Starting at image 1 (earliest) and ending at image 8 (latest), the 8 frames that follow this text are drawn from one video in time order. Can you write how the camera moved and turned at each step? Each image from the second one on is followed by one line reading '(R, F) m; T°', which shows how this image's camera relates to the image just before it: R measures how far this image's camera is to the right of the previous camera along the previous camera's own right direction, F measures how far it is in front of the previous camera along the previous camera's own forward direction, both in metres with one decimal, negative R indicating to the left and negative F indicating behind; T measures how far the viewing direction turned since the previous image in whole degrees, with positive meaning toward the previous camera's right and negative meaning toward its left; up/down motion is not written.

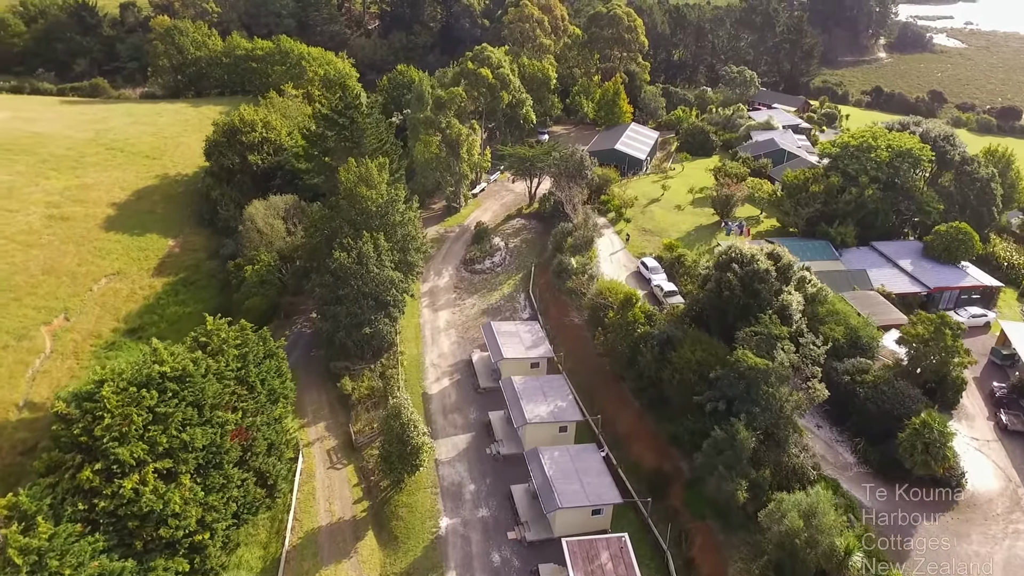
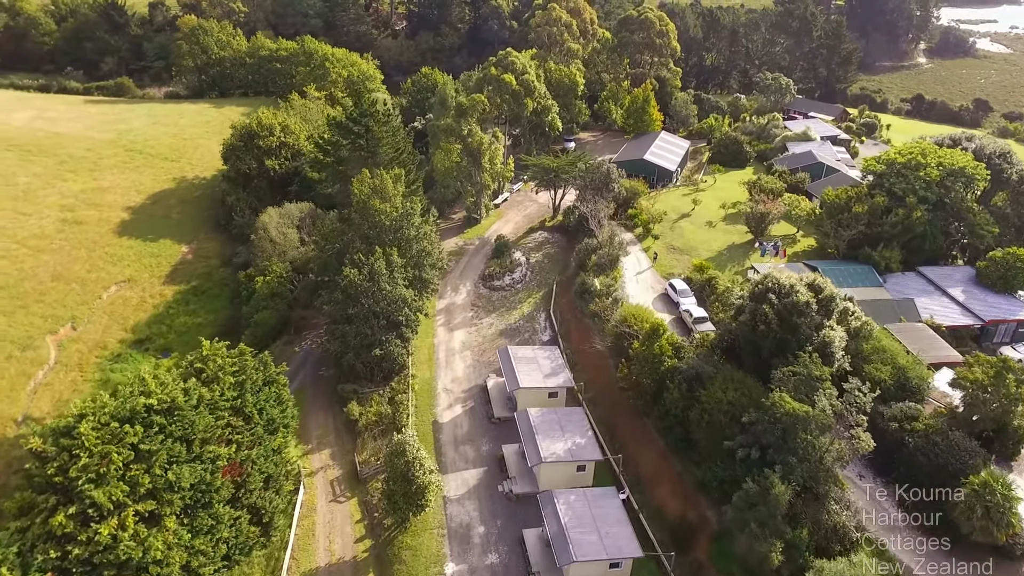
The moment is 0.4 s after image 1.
(+0.3, +2.3) m; -2°
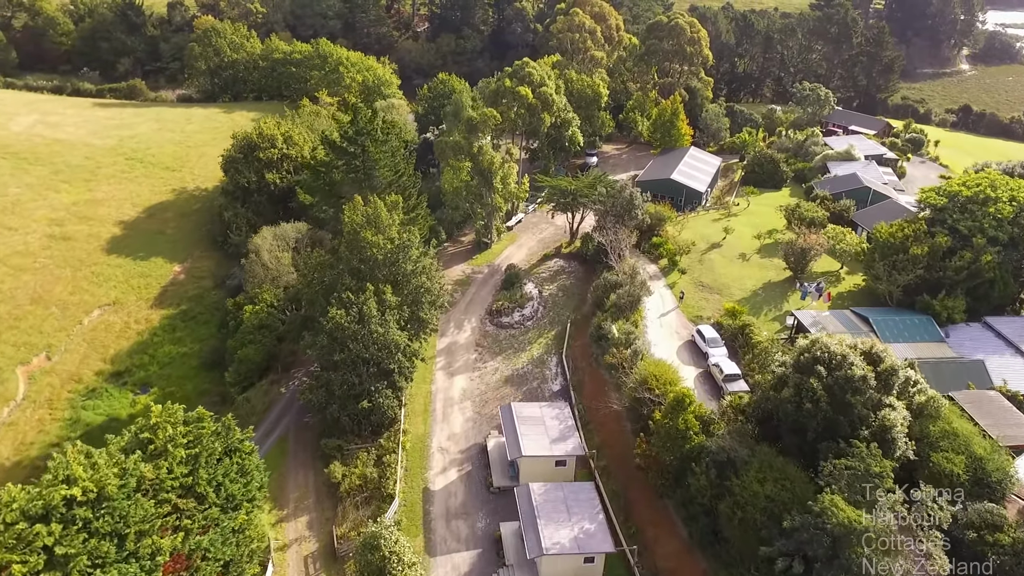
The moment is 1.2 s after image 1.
(+0.8, +4.4) m; -2°
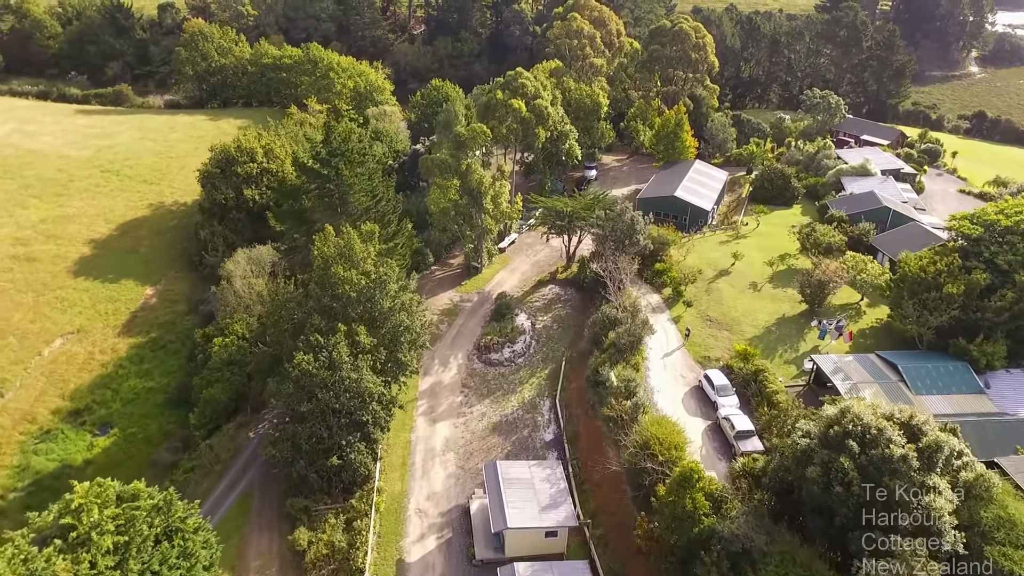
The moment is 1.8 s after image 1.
(+0.6, +3.4) m; 0°
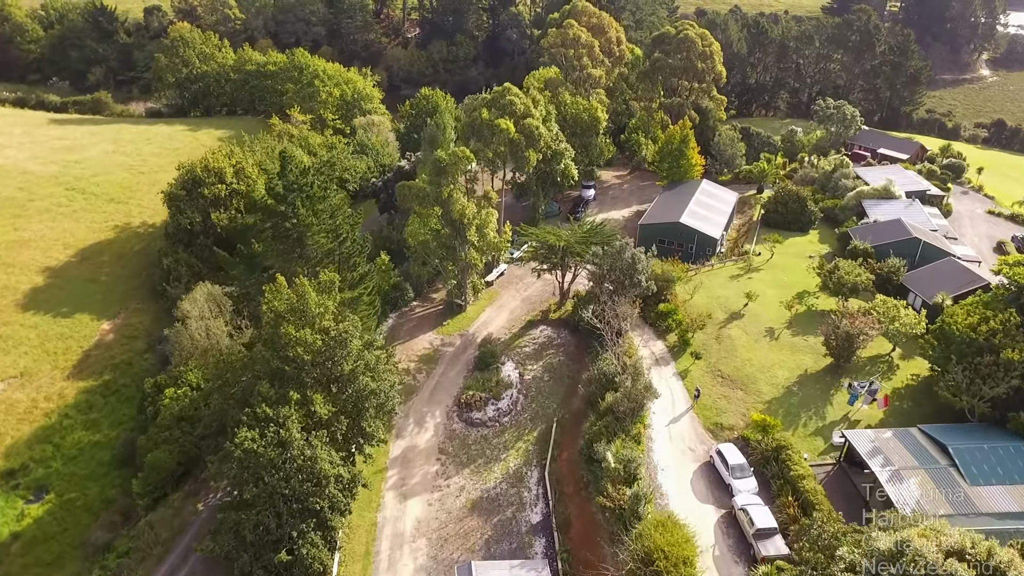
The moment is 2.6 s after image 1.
(+0.7, +4.5) m; 0°
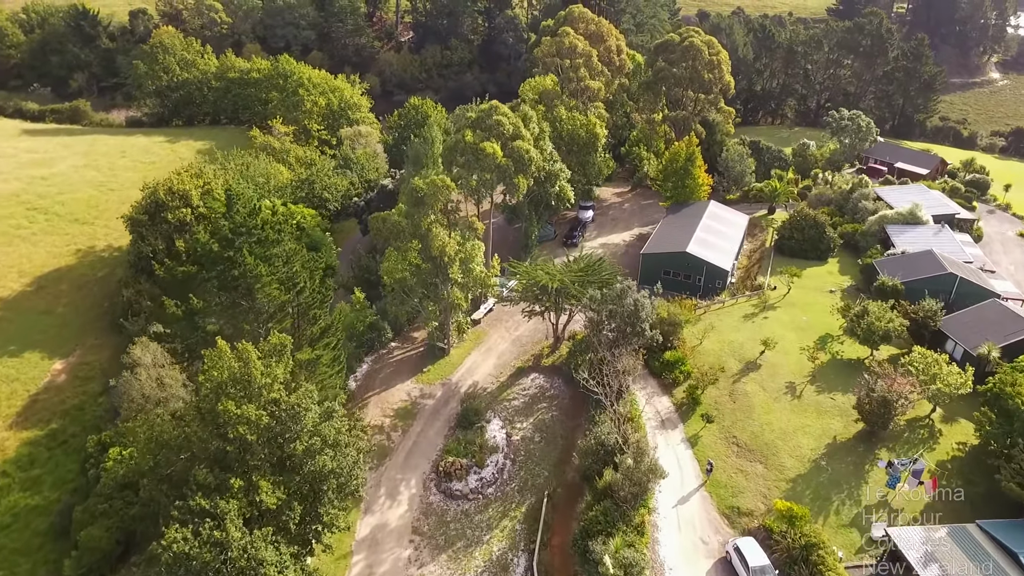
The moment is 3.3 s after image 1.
(+0.6, +4.2) m; 0°
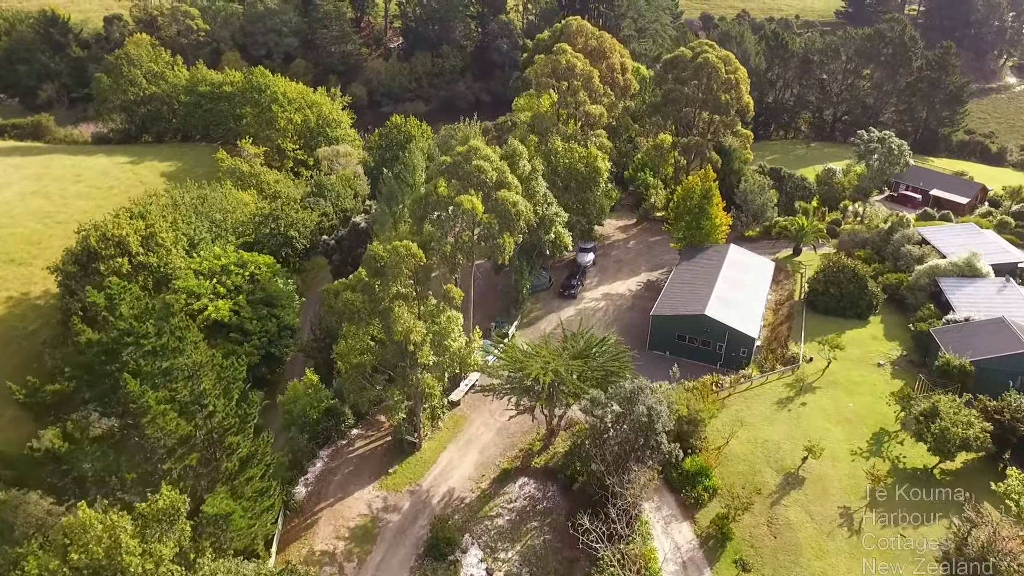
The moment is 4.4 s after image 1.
(+0.6, +6.5) m; 0°
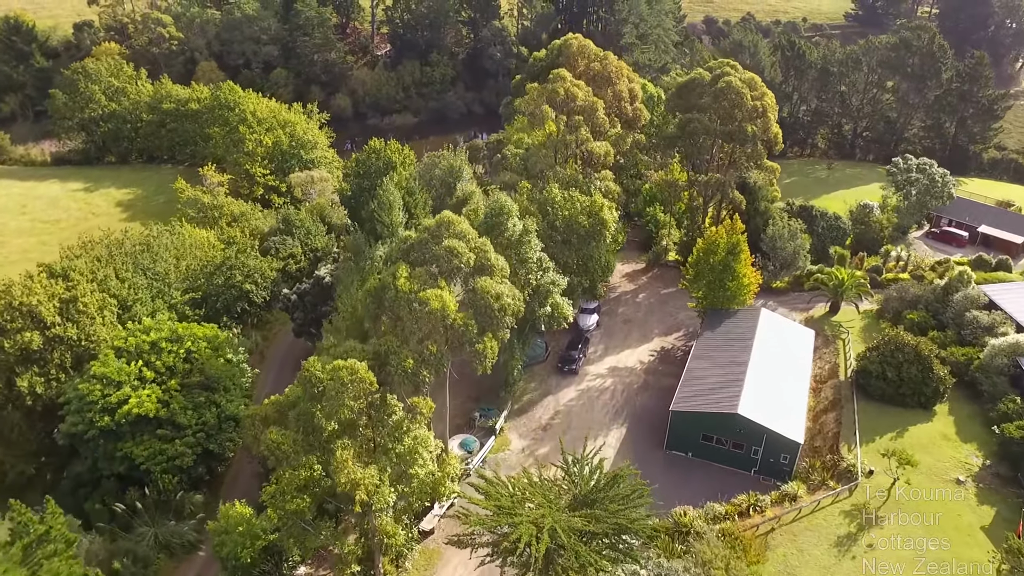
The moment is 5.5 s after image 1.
(+0.4, +6.8) m; 0°
